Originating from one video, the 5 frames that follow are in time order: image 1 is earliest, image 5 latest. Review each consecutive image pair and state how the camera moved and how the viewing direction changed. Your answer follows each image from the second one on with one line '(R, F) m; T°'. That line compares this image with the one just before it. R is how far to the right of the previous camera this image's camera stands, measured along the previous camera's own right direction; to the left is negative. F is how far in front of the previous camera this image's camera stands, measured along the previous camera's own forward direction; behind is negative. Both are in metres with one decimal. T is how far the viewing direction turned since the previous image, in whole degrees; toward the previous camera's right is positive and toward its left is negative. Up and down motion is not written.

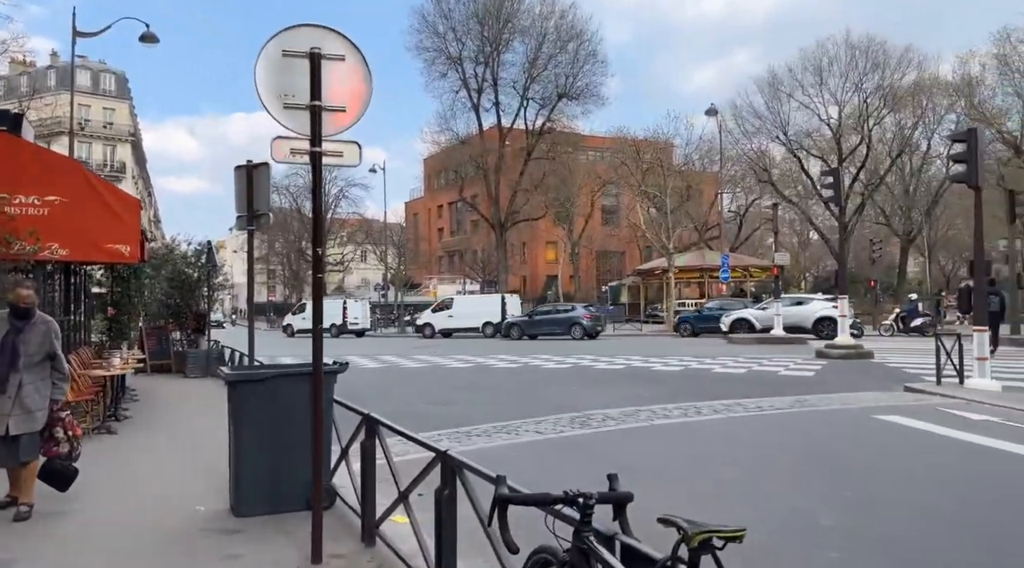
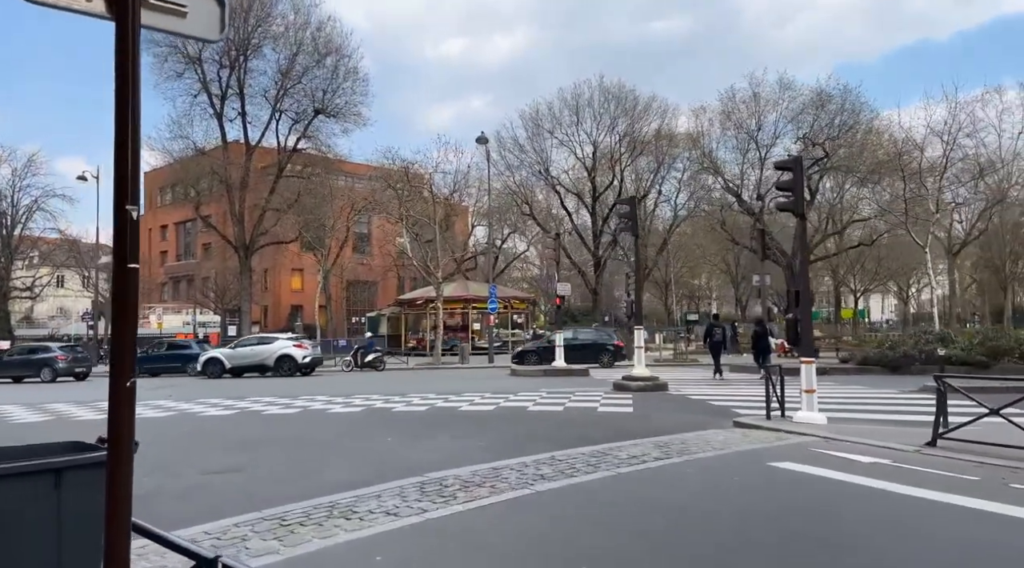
(-0.9, +2.5) m; +19°
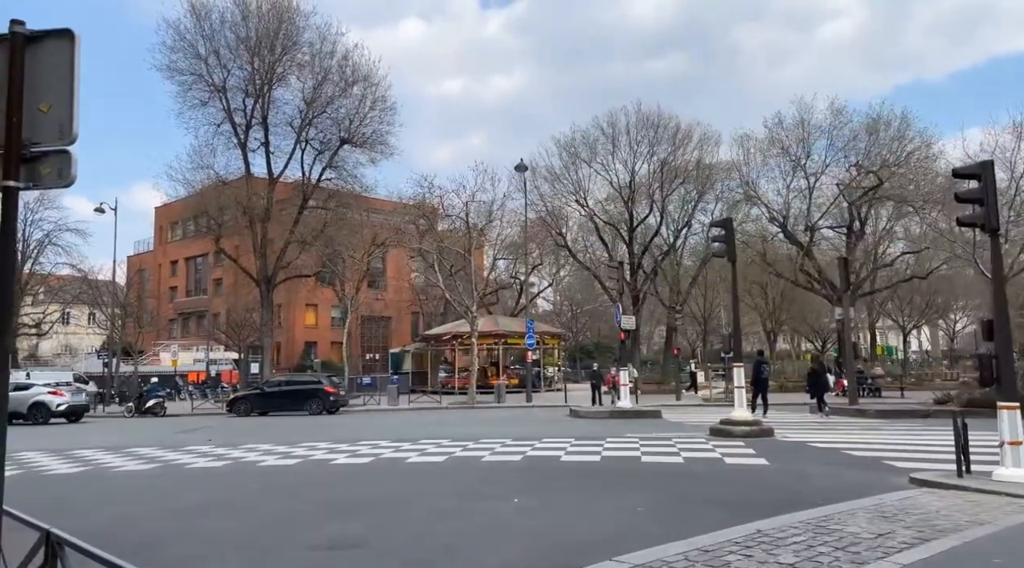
(-1.8, +1.9) m; 0°
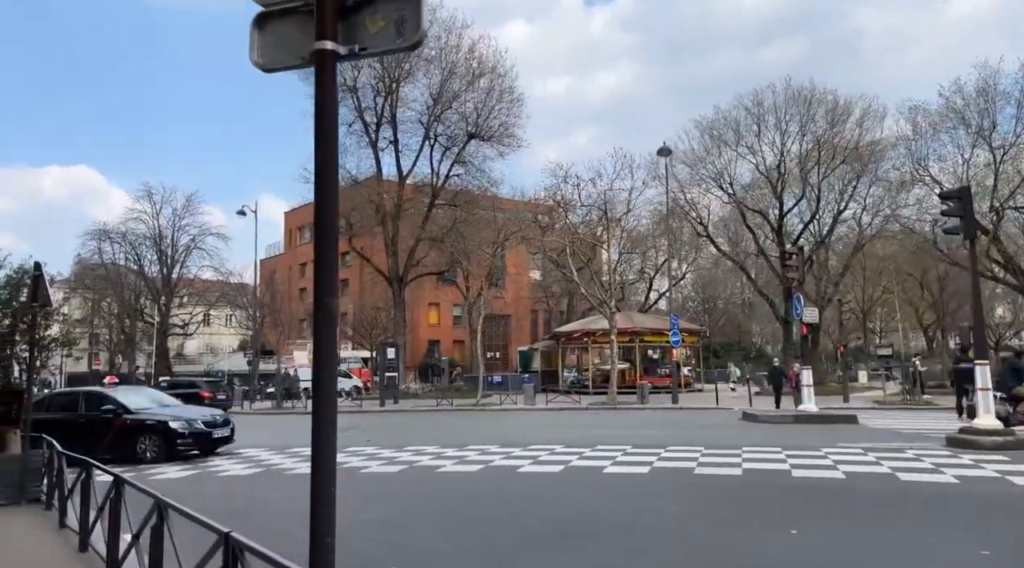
(-1.5, +1.6) m; -8°
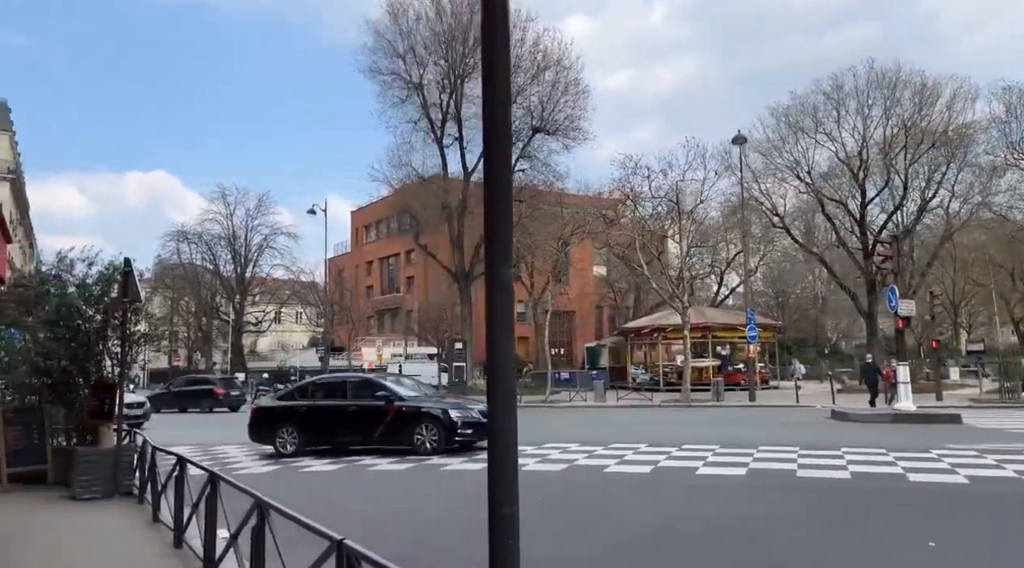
(-0.4, +0.5) m; -4°
